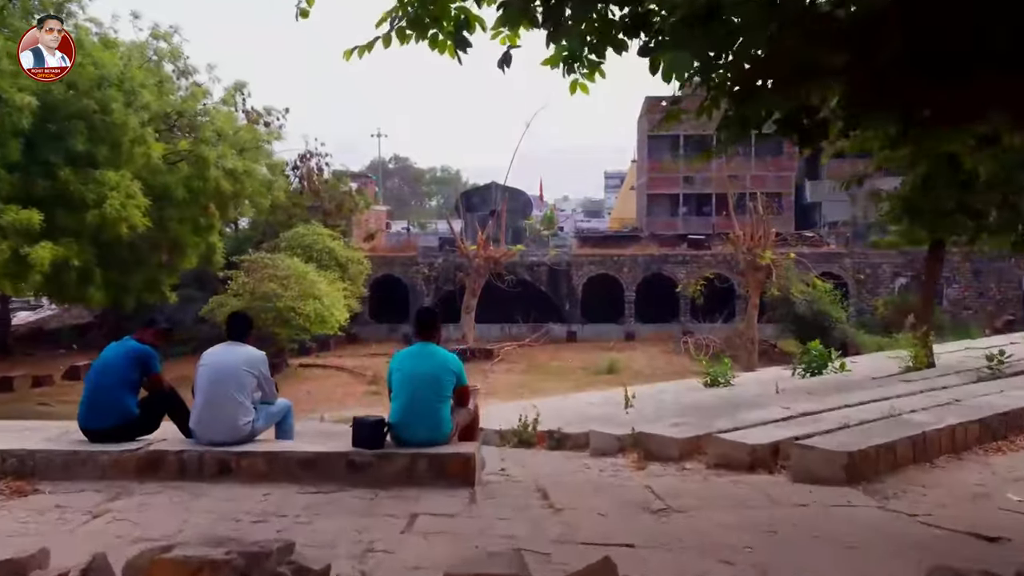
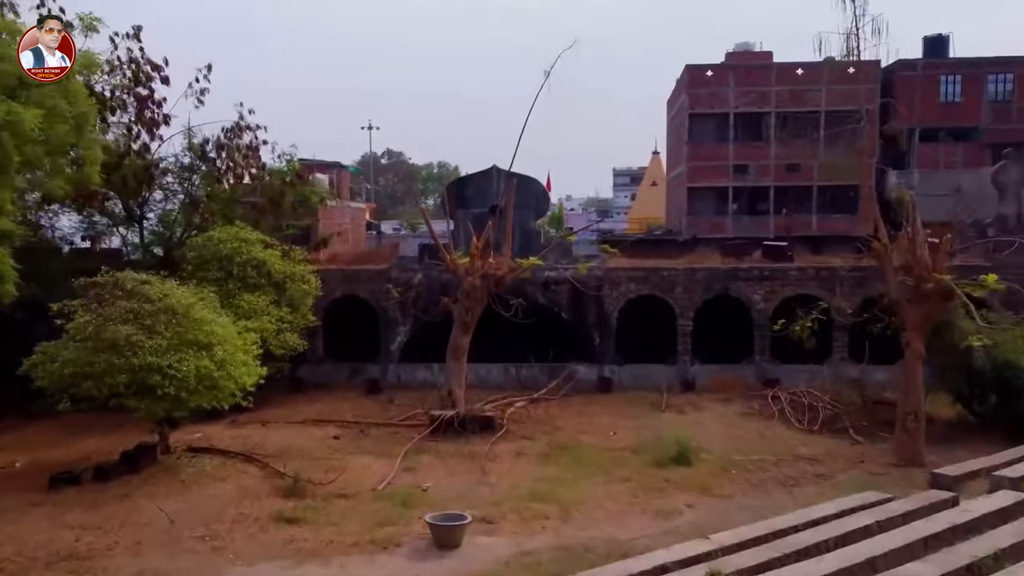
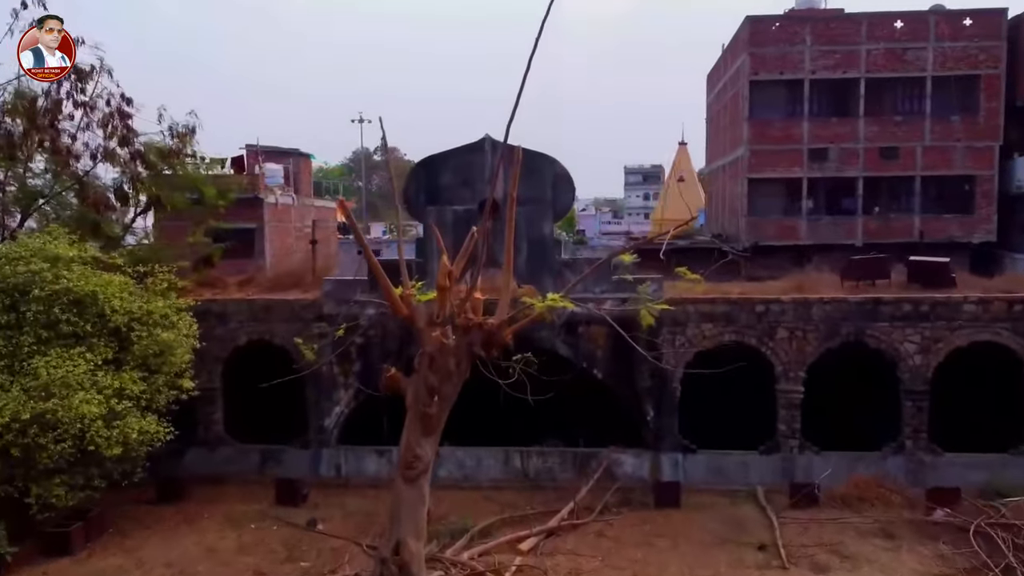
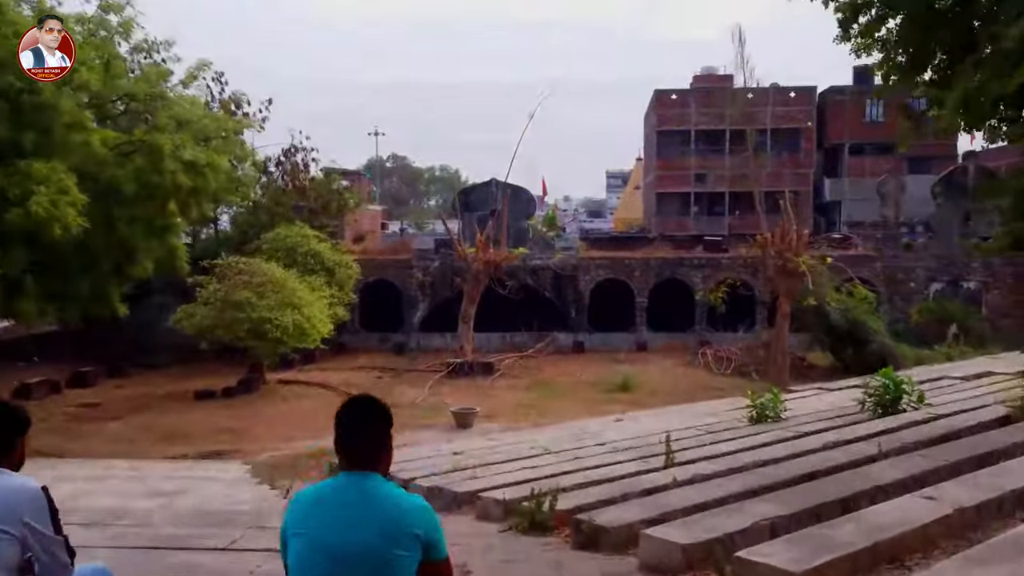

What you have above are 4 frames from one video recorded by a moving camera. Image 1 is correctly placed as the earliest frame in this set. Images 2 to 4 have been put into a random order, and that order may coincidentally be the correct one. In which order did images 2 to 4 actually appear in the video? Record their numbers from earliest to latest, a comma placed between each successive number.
4, 2, 3
